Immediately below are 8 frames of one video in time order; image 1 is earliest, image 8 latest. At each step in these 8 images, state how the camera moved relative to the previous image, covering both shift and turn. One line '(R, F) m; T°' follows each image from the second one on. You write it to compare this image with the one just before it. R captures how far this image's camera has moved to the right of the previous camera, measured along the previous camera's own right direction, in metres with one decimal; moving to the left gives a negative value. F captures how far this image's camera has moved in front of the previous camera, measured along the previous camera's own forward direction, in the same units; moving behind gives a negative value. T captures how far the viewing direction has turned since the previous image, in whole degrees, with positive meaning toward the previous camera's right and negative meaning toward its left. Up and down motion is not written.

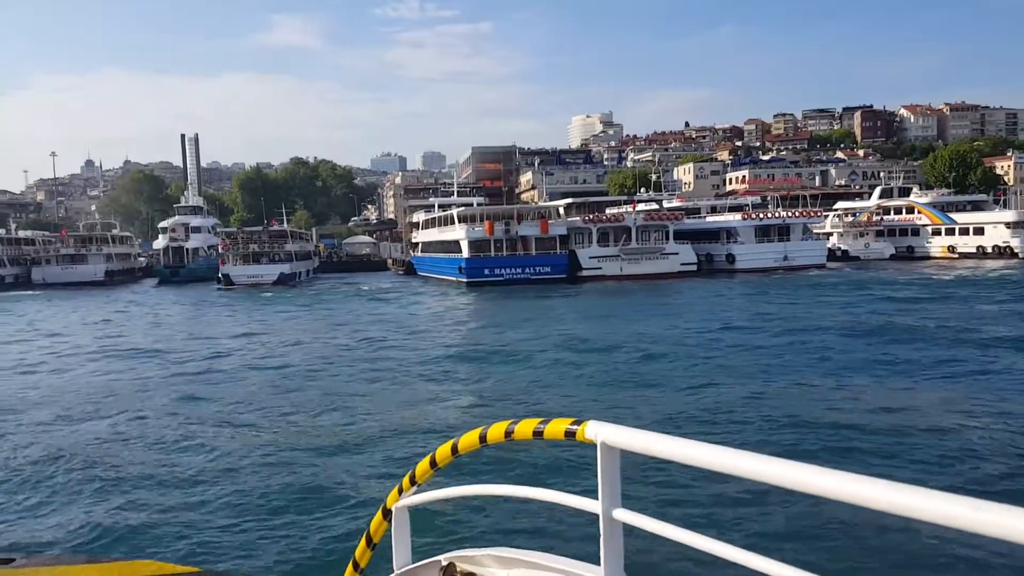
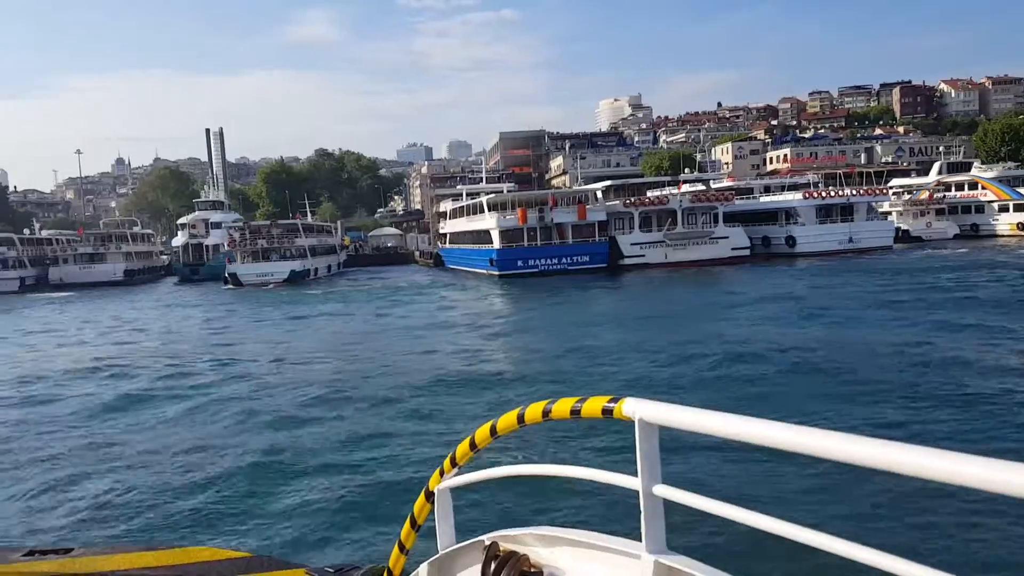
(-0.2, +1.3) m; -2°
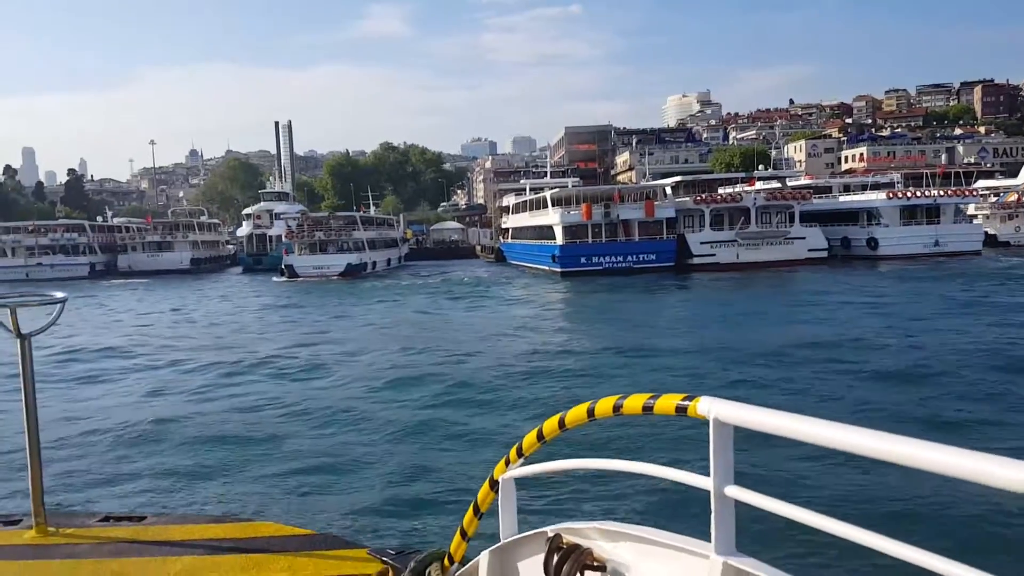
(0.0, +0.5) m; -4°
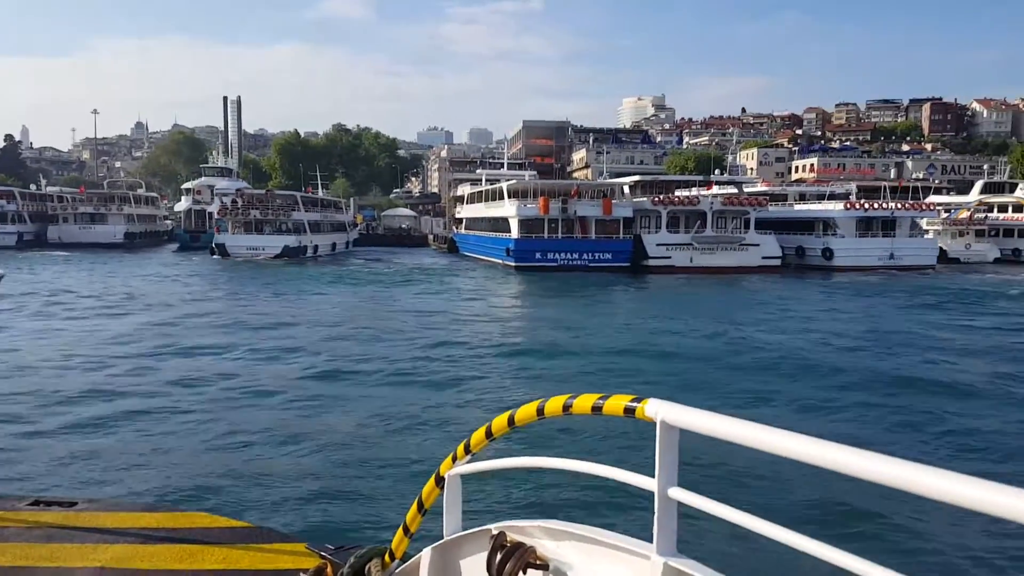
(0.0, +0.5) m; +4°
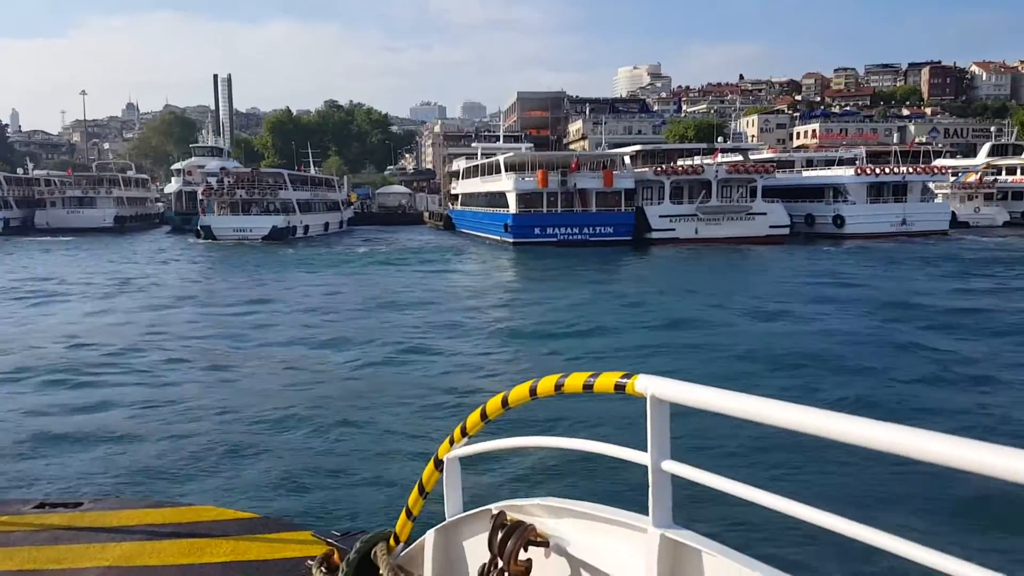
(0.0, +0.4) m; 0°
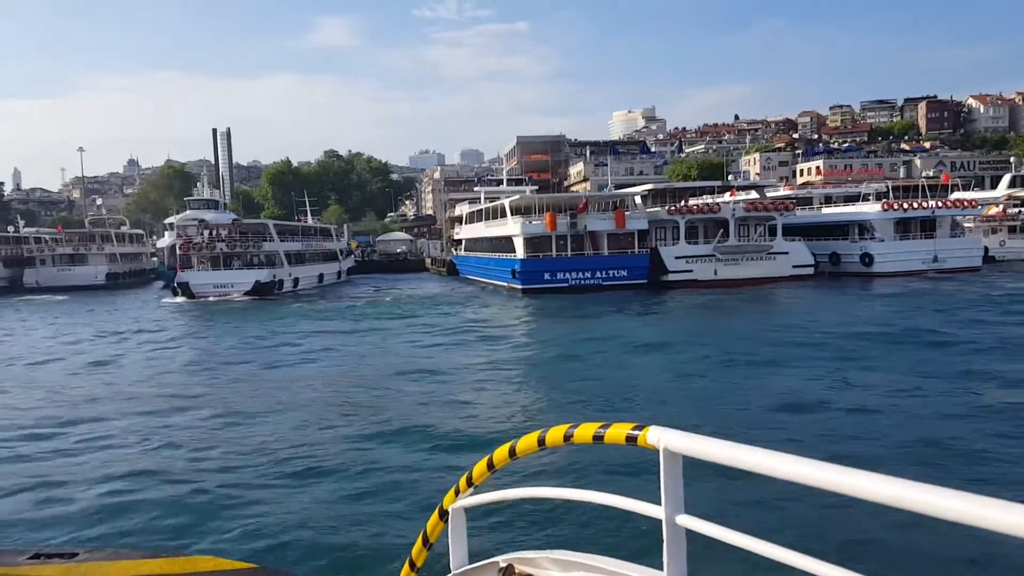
(-0.1, +0.8) m; 0°
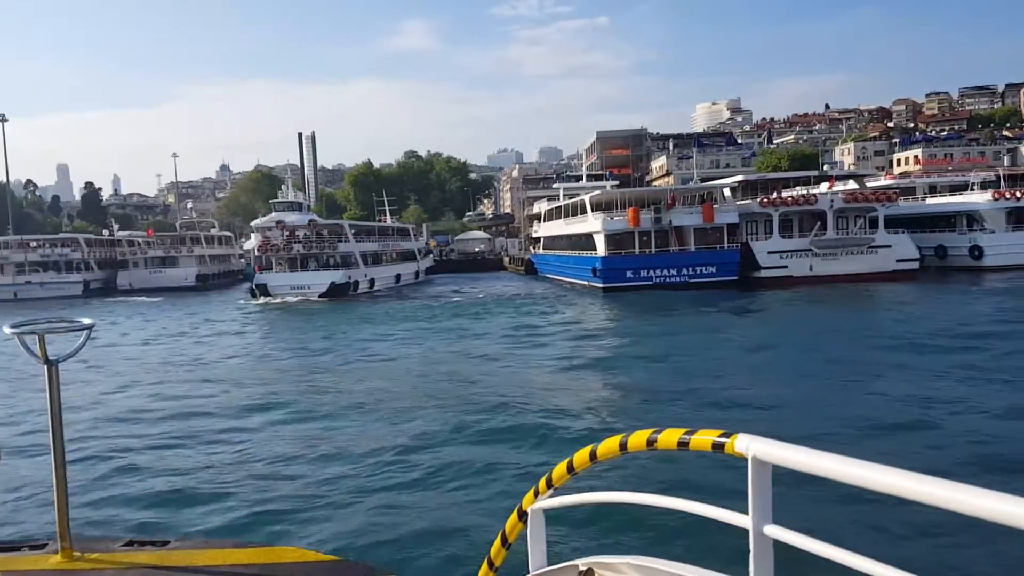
(0.0, +0.5) m; -6°
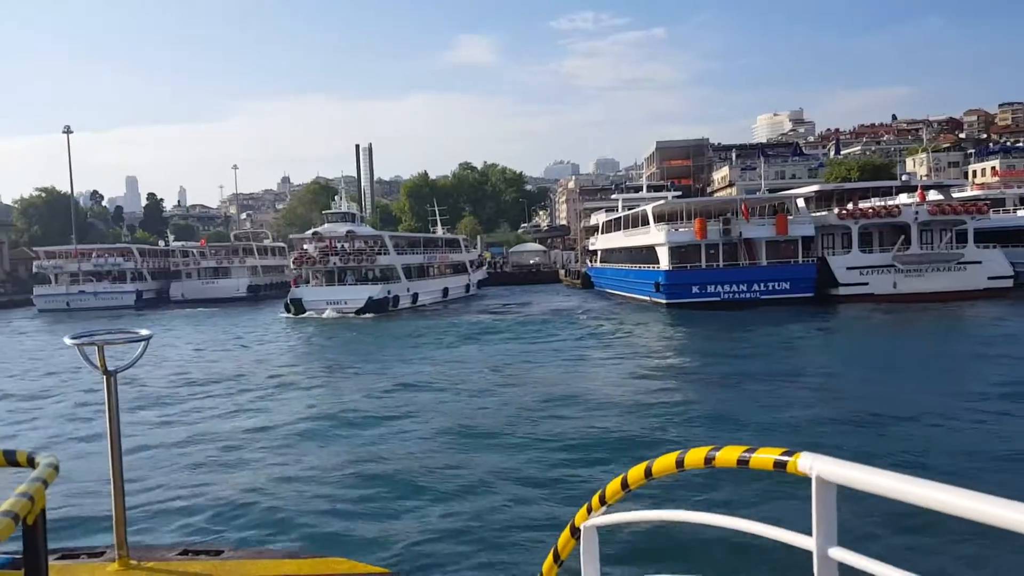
(0.0, +0.7) m; -4°
